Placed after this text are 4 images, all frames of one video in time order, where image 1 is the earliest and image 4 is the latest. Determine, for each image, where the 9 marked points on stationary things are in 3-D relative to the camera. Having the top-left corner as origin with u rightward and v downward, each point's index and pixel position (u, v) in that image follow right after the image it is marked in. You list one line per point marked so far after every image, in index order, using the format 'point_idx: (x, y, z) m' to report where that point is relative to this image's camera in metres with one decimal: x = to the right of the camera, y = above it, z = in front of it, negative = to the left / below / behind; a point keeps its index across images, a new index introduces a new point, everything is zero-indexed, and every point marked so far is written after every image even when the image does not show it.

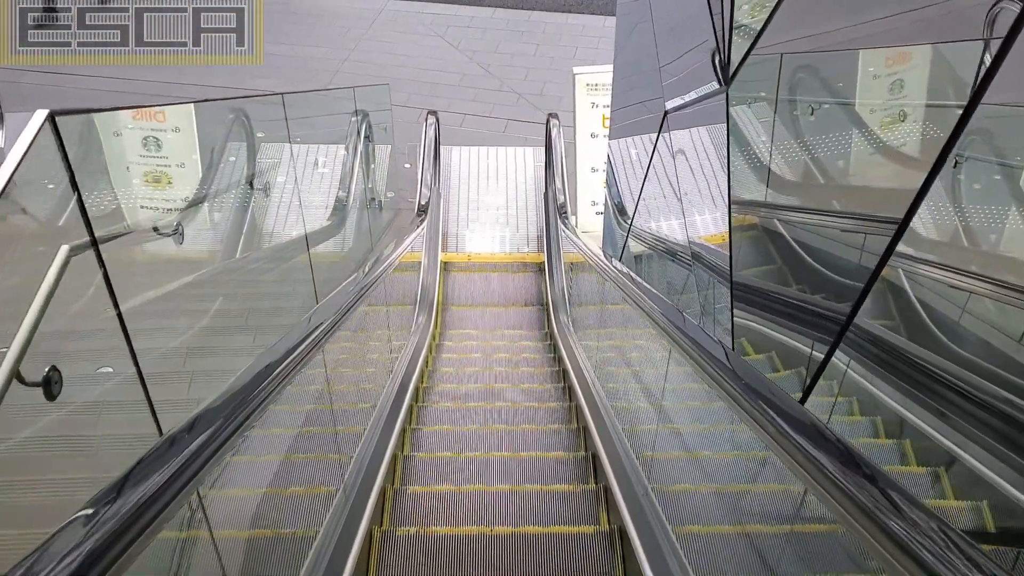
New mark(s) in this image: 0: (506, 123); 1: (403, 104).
0: (0.0, +2.0, +8.9) m
1: (-1.5, +2.5, +9.8) m
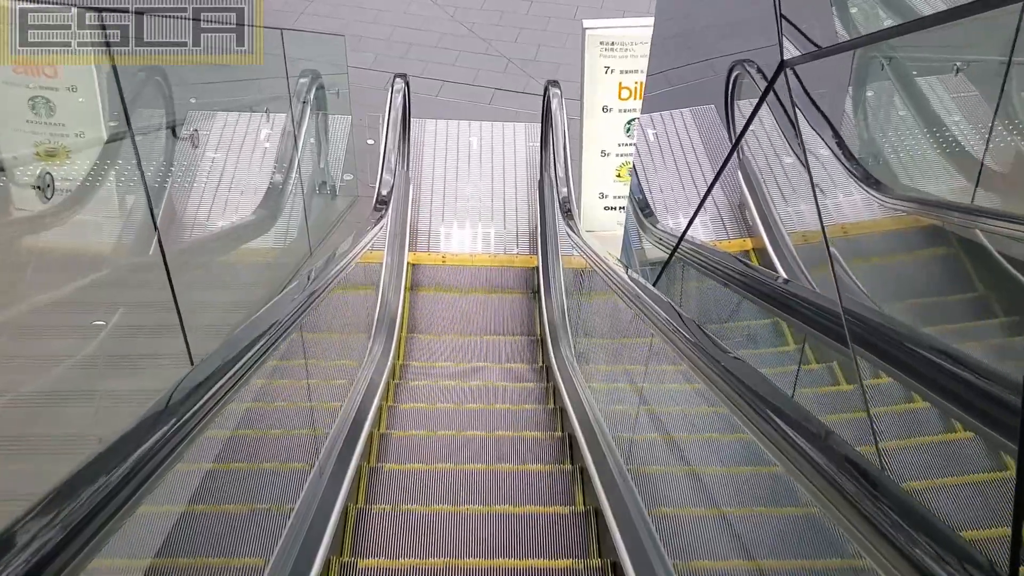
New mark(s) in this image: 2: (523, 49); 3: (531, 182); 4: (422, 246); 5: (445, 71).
0: (-0.2, +2.1, +7.9) m
1: (-1.6, +2.6, +8.7) m
2: (+0.1, +2.9, +9.1) m
3: (+0.2, +1.0, +6.8) m
4: (-0.8, +0.4, +6.3) m
5: (-0.8, +2.5, +8.7) m
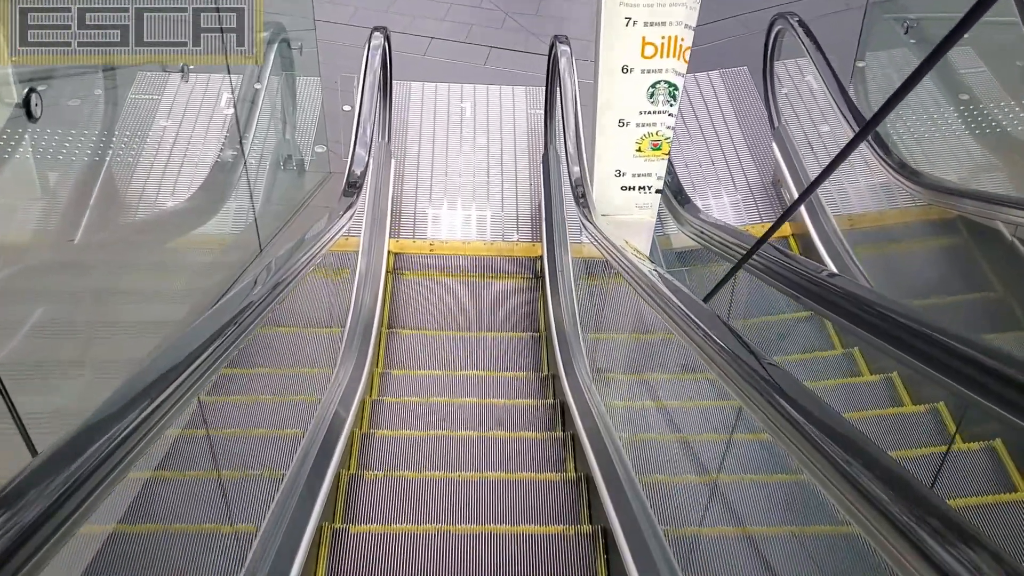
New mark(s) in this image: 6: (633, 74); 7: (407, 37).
0: (-0.3, +2.3, +7.2) m
1: (-1.7, +2.8, +8.0) m
2: (+0.1, +3.2, +8.4) m
3: (+0.2, +1.1, +6.2) m
4: (-0.8, +0.5, +5.7) m
5: (-0.8, +2.8, +8.0) m
6: (+0.7, +1.1, +3.9) m
7: (-1.0, +2.0, +7.2) m
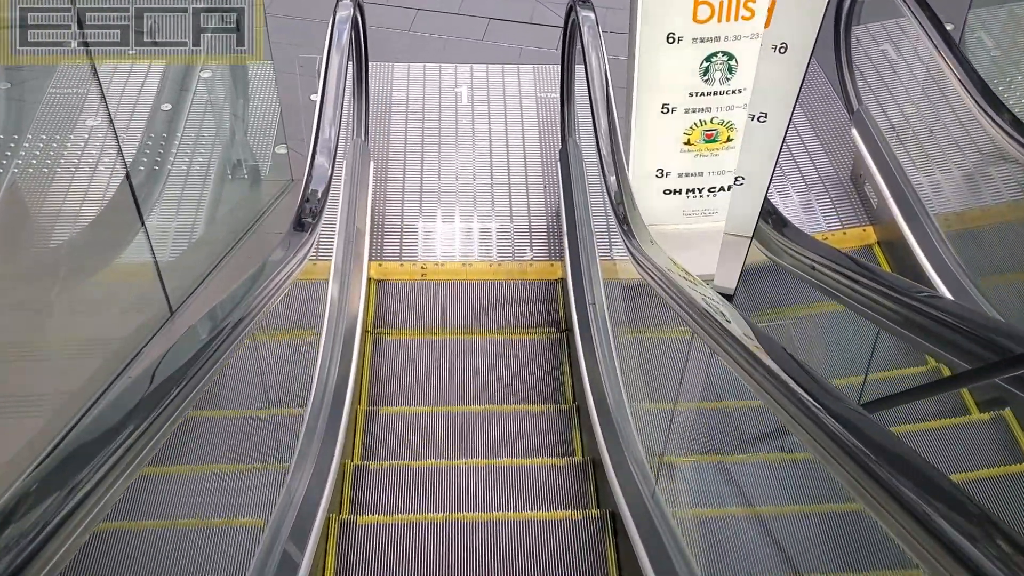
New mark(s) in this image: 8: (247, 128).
0: (-0.3, +2.3, +6.5) m
1: (-1.7, +2.8, +7.2) m
2: (0.0, +3.2, +7.6) m
3: (+0.2, +1.1, +5.4) m
4: (-0.8, +0.4, +5.0) m
5: (-0.9, +2.8, +7.2) m
6: (+0.7, +1.0, +3.1) m
7: (-1.0, +2.0, +6.4) m
8: (-1.4, +0.9, +4.1) m
